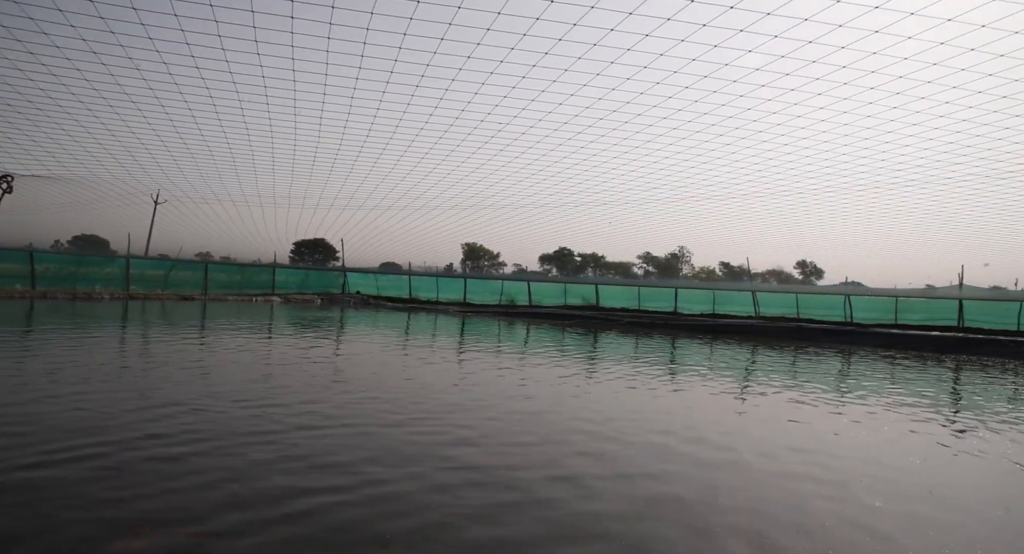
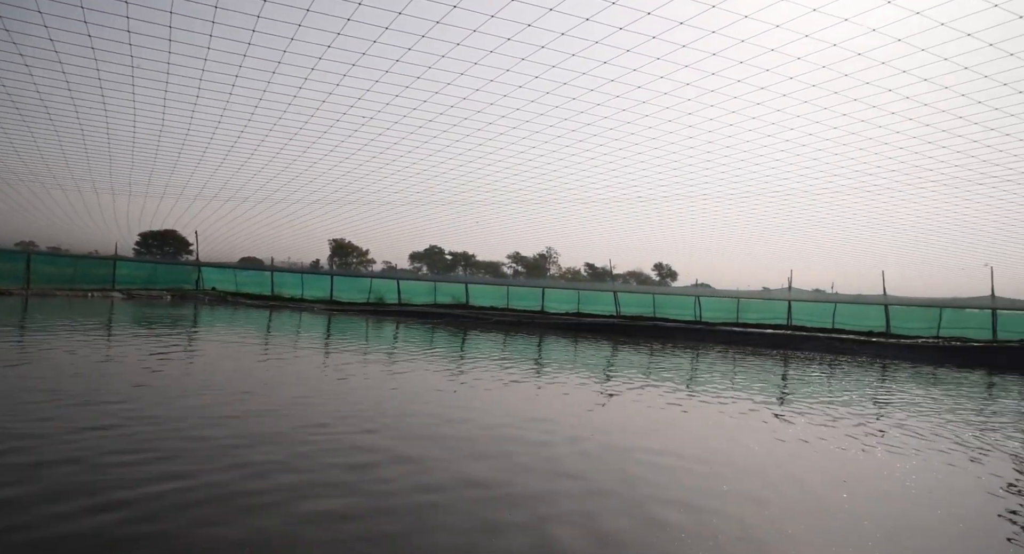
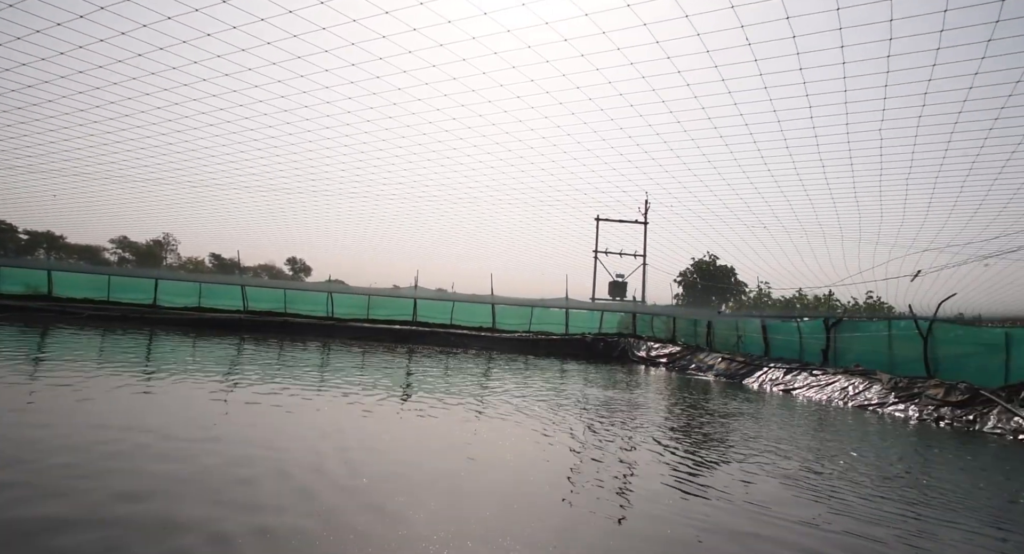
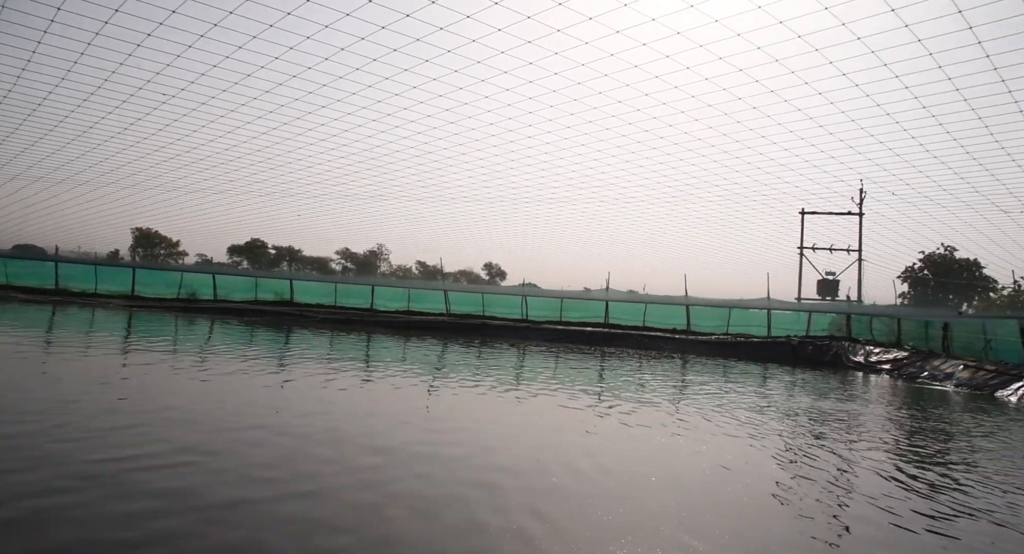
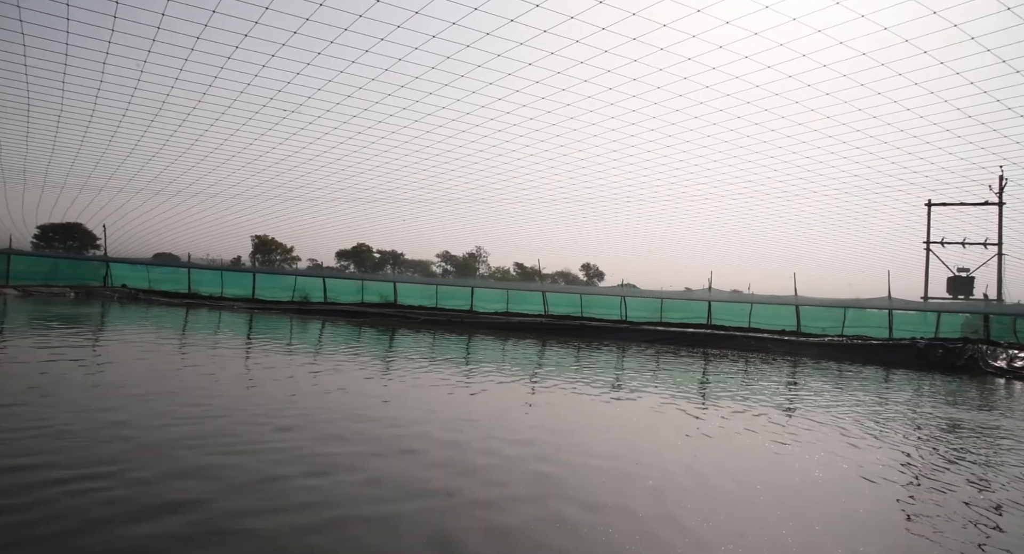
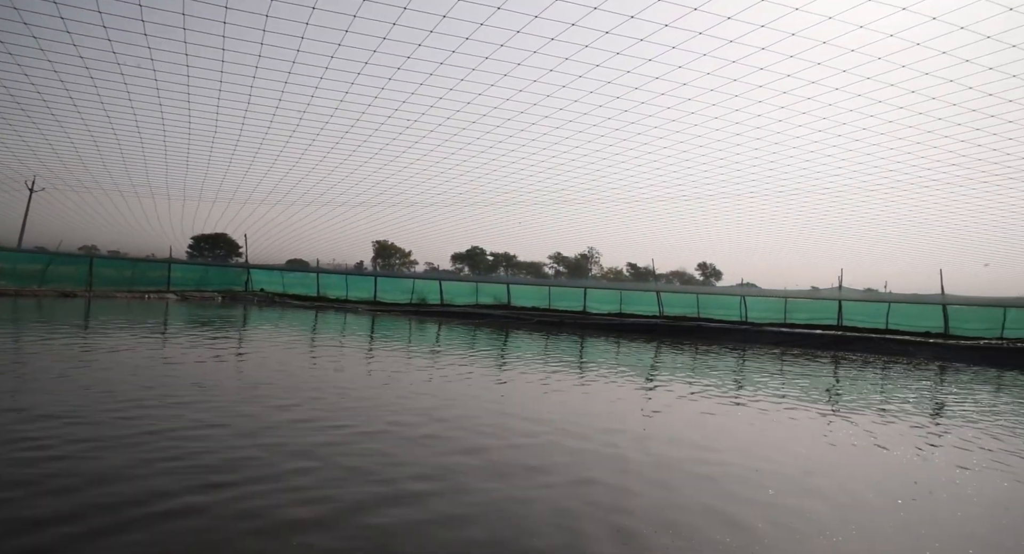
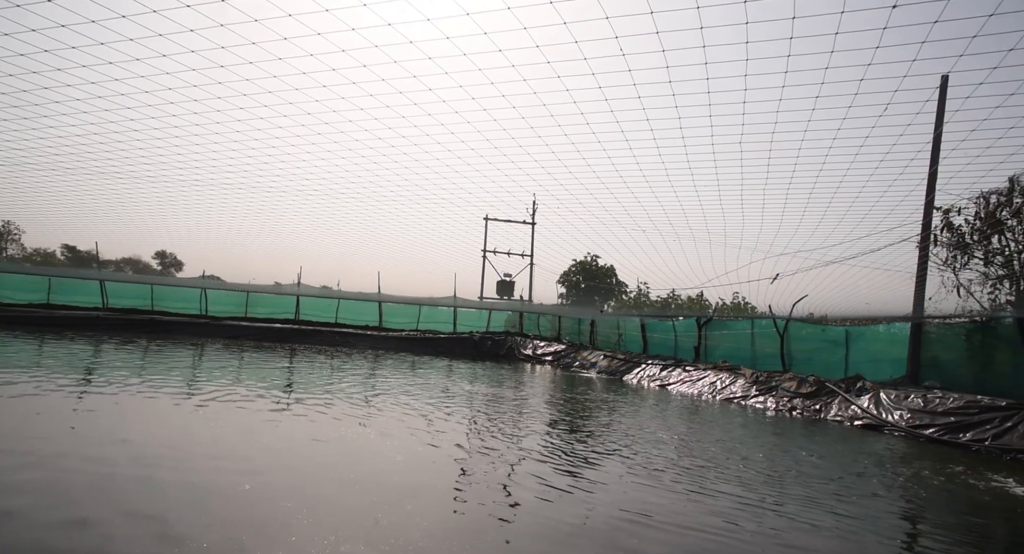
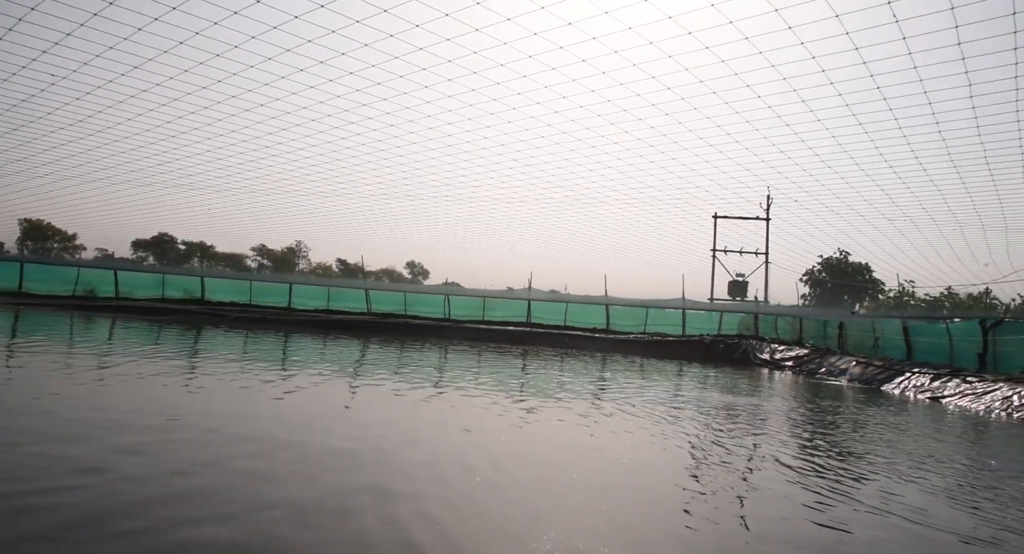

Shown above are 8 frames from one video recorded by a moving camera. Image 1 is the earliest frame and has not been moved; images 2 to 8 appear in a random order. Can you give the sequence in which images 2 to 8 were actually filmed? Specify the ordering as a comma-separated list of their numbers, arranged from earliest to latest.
6, 2, 5, 4, 8, 3, 7
